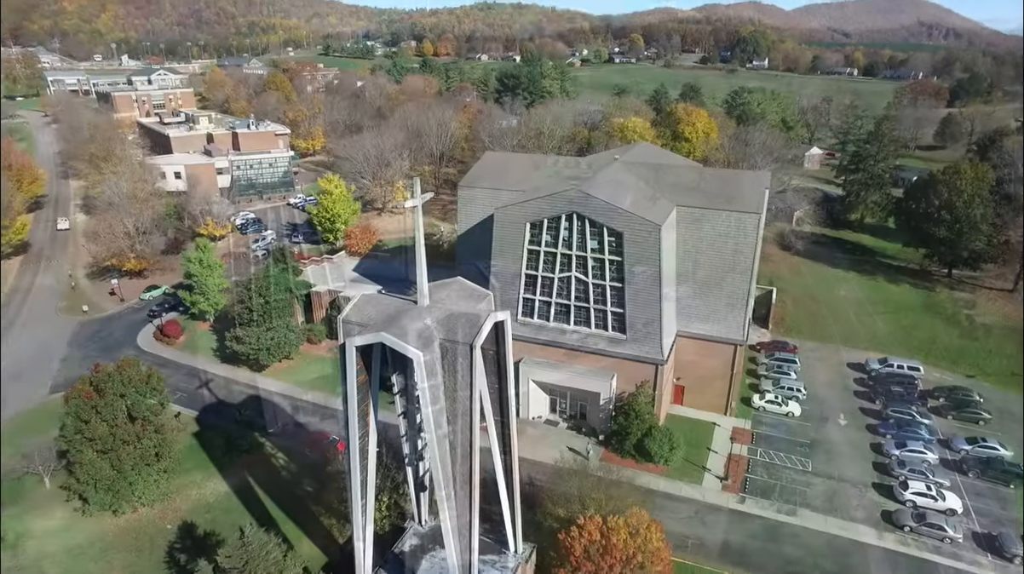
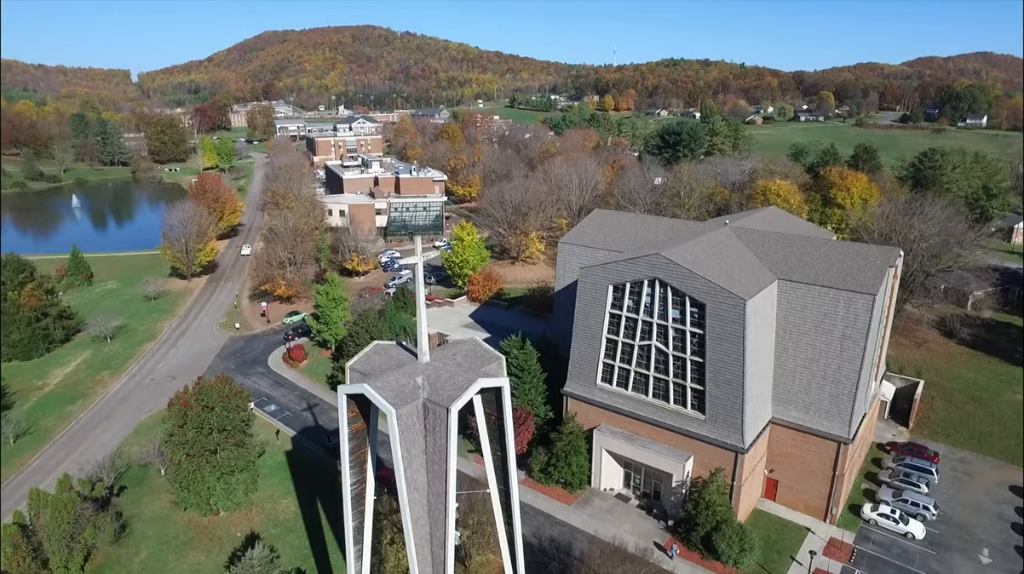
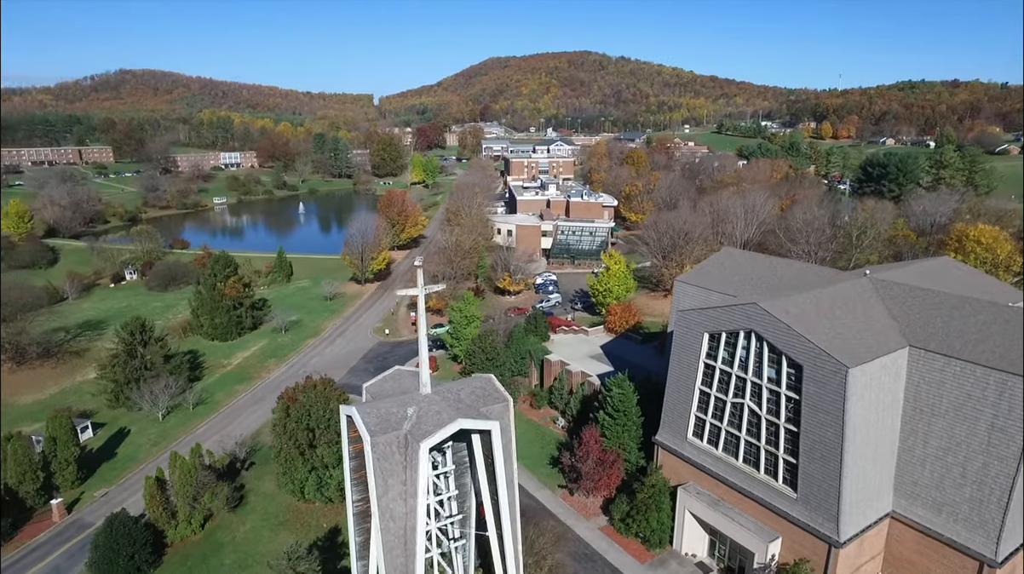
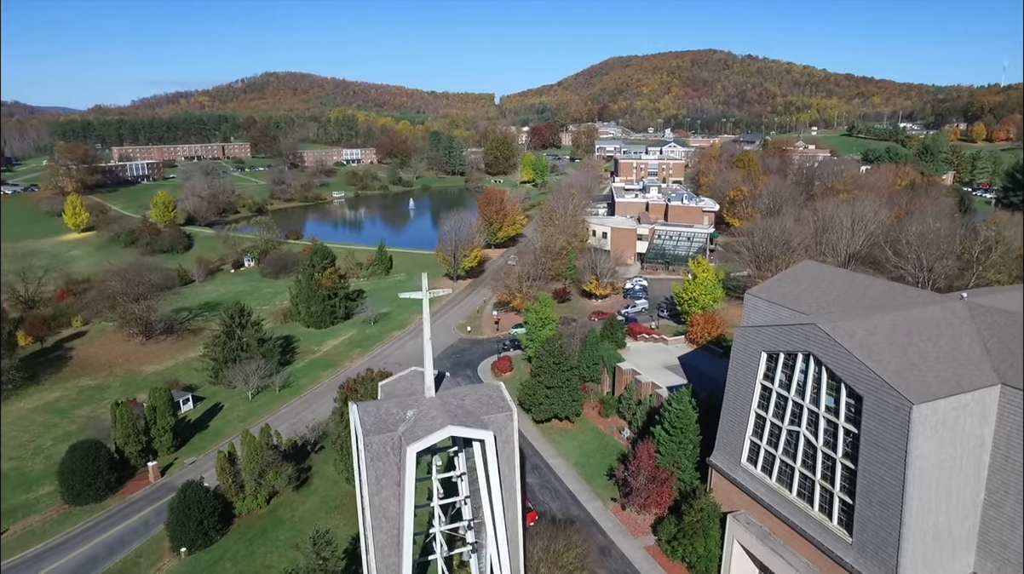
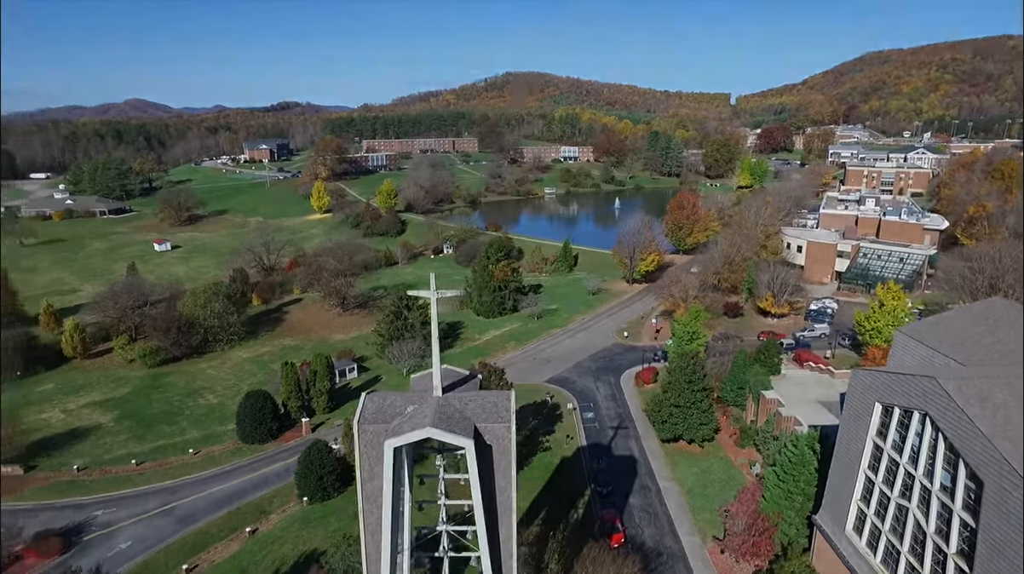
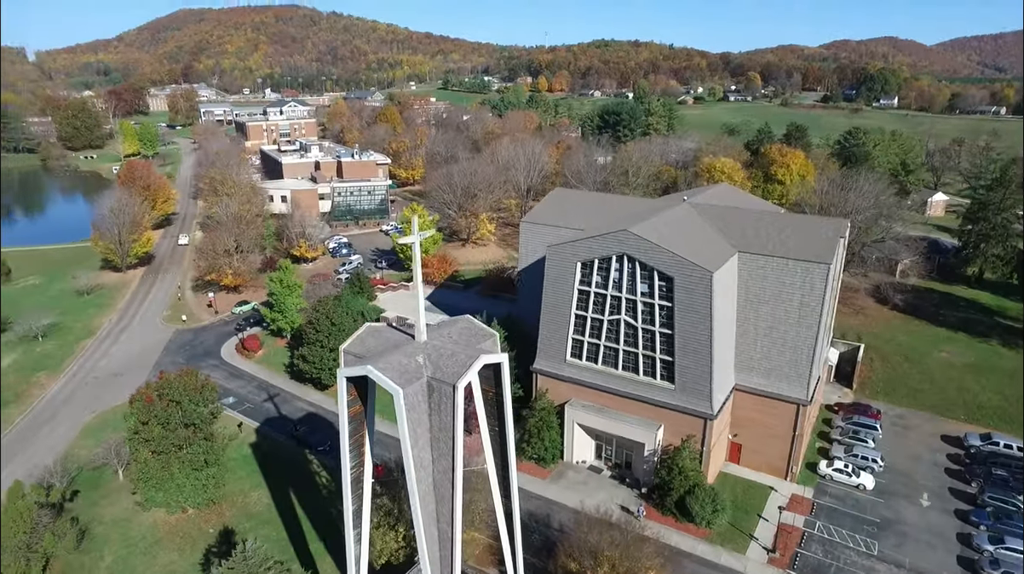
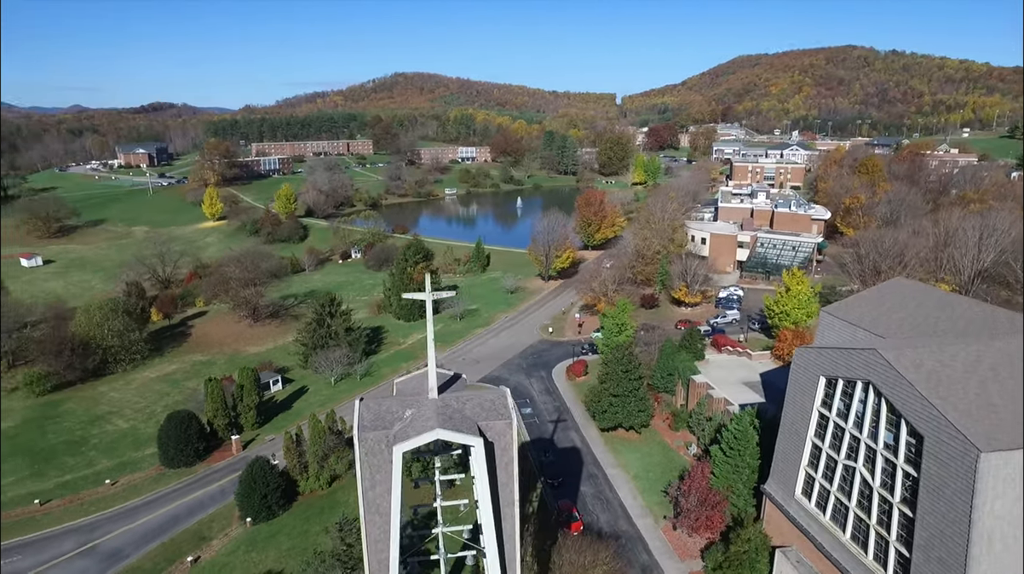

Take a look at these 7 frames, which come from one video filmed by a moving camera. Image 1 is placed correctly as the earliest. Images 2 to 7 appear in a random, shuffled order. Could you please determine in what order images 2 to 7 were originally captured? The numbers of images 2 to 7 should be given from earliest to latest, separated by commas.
6, 2, 3, 4, 7, 5
